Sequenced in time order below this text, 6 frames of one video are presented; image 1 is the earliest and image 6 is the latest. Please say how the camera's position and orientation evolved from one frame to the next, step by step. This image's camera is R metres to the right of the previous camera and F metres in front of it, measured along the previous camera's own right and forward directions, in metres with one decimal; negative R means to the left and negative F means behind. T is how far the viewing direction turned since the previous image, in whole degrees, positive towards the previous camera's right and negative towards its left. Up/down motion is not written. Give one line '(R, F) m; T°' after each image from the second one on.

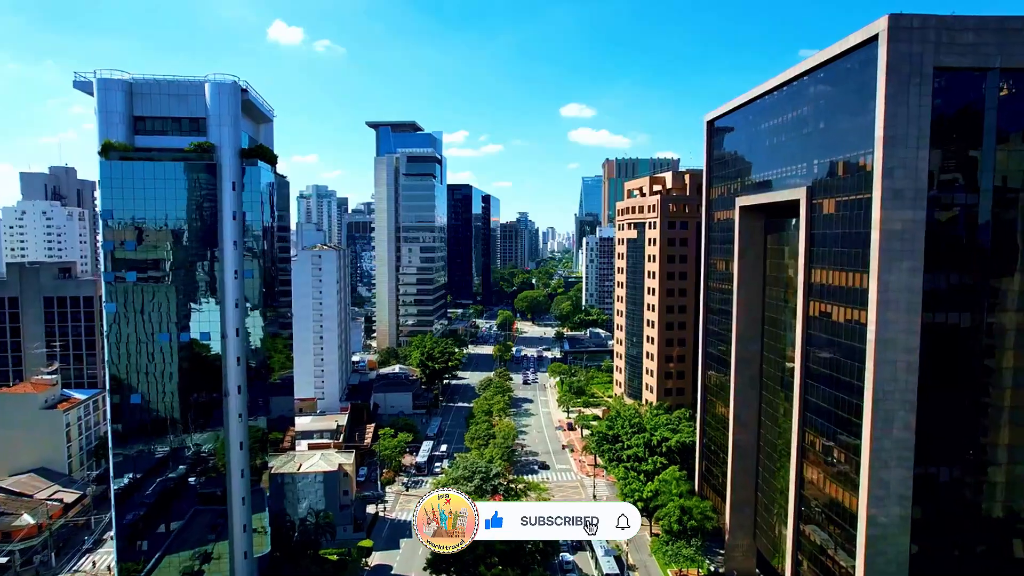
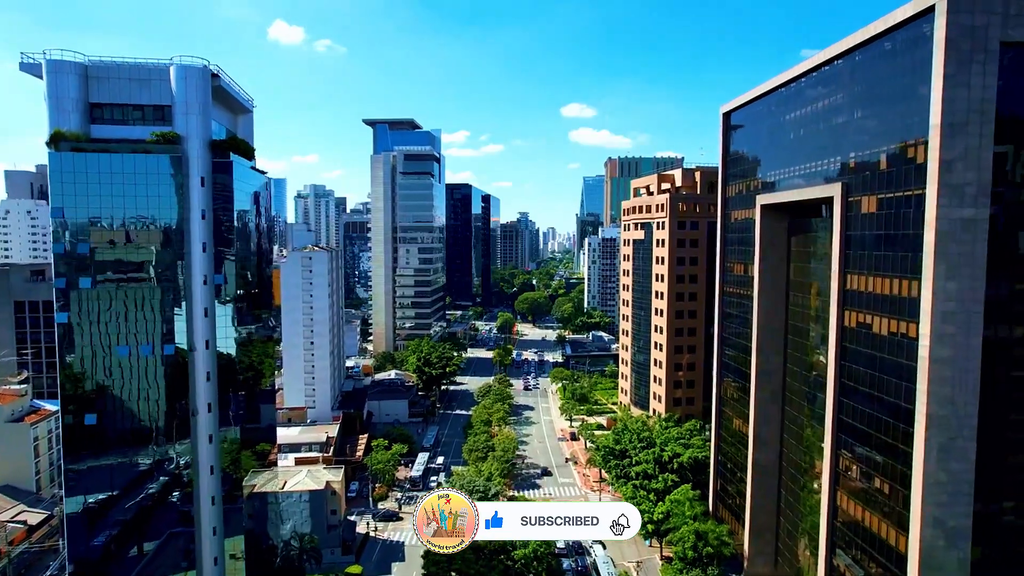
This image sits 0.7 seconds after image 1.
(0.0, +3.7) m; 0°
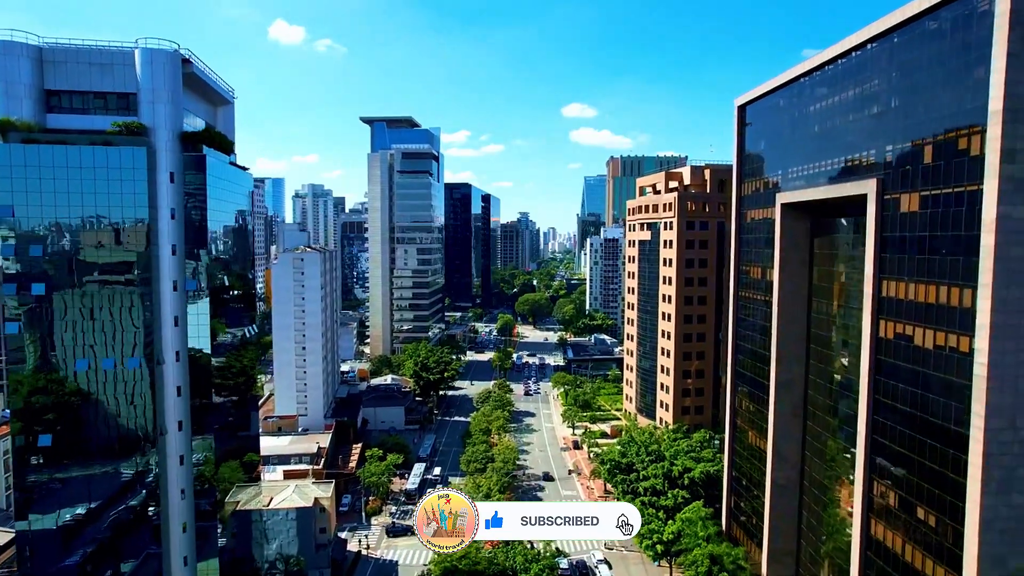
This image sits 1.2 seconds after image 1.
(0.0, +3.0) m; 0°
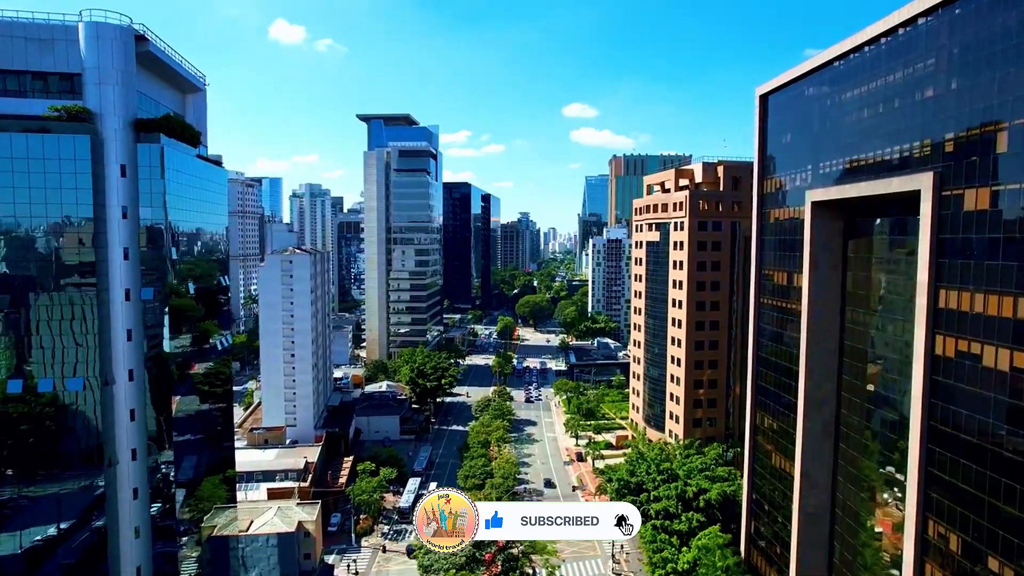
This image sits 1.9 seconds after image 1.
(0.0, +3.8) m; 0°
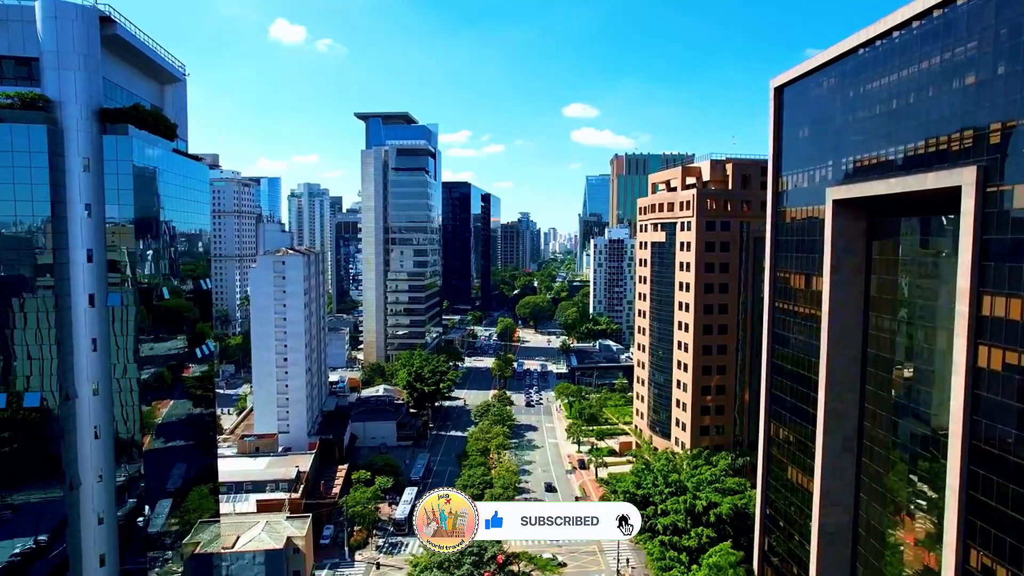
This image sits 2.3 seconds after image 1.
(0.0, +2.3) m; 0°
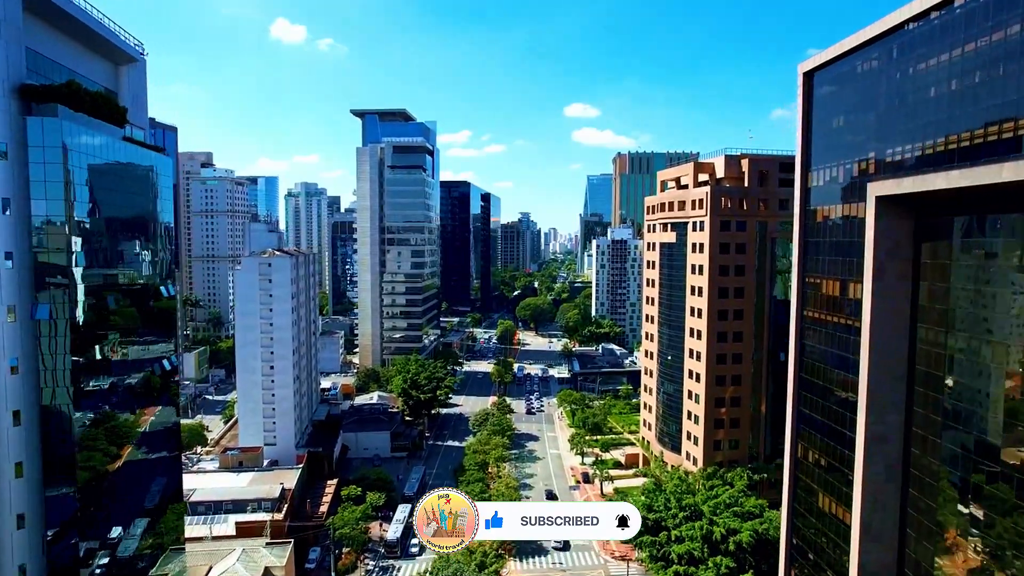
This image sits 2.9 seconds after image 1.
(0.0, +3.8) m; 0°
